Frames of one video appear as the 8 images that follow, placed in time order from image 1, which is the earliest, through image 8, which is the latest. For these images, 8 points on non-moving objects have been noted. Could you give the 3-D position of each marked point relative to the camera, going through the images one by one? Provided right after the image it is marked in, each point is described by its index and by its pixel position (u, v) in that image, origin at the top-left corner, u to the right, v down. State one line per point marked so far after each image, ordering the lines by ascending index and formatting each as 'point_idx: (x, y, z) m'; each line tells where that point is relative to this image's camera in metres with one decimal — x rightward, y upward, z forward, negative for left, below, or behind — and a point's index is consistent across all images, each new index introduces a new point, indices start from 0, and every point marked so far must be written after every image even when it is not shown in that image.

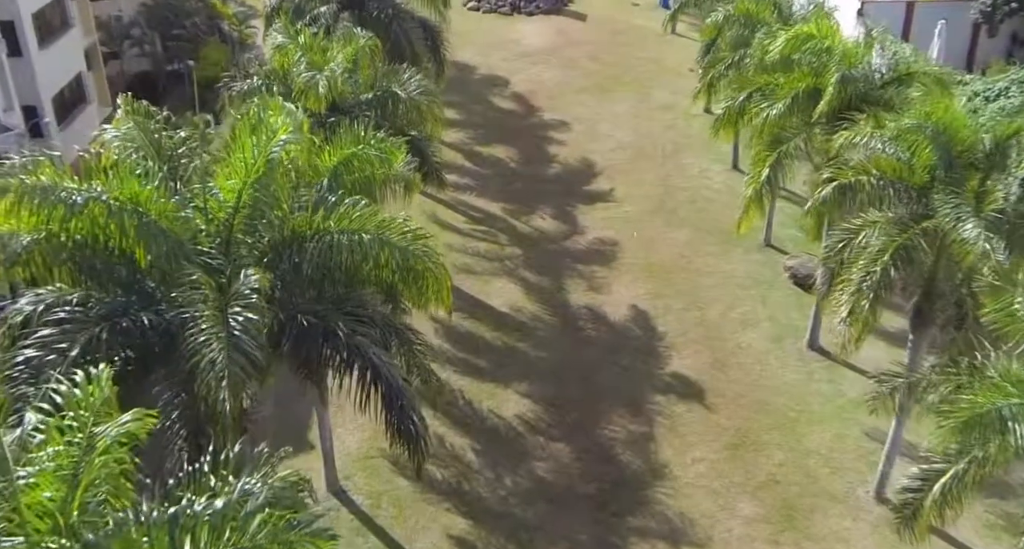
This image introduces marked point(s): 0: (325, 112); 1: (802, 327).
0: (-3.1, +2.6, +16.0) m
1: (+5.8, -1.1, +19.6) m
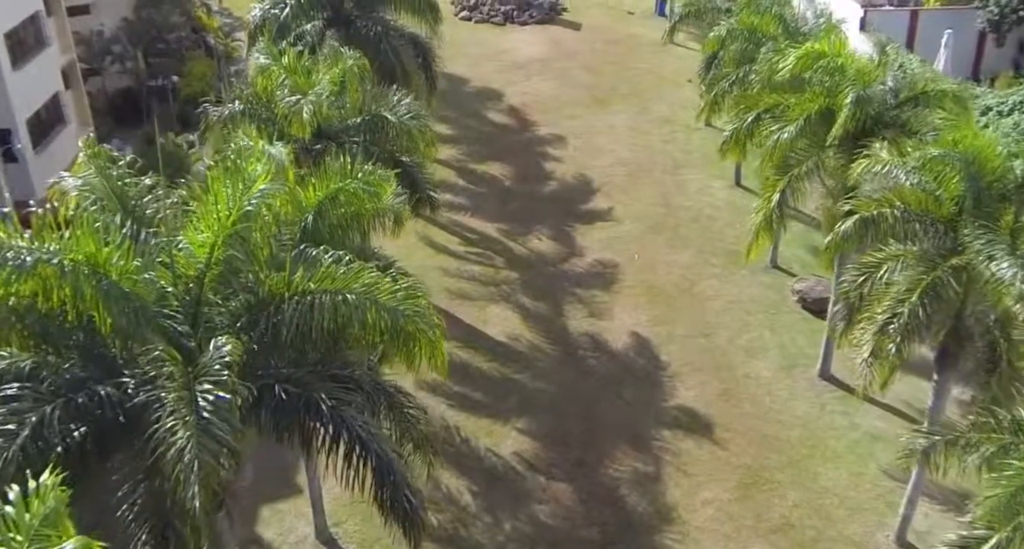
0: (-3.1, +2.1, +15.1) m
1: (+5.8, -1.5, +18.7) m
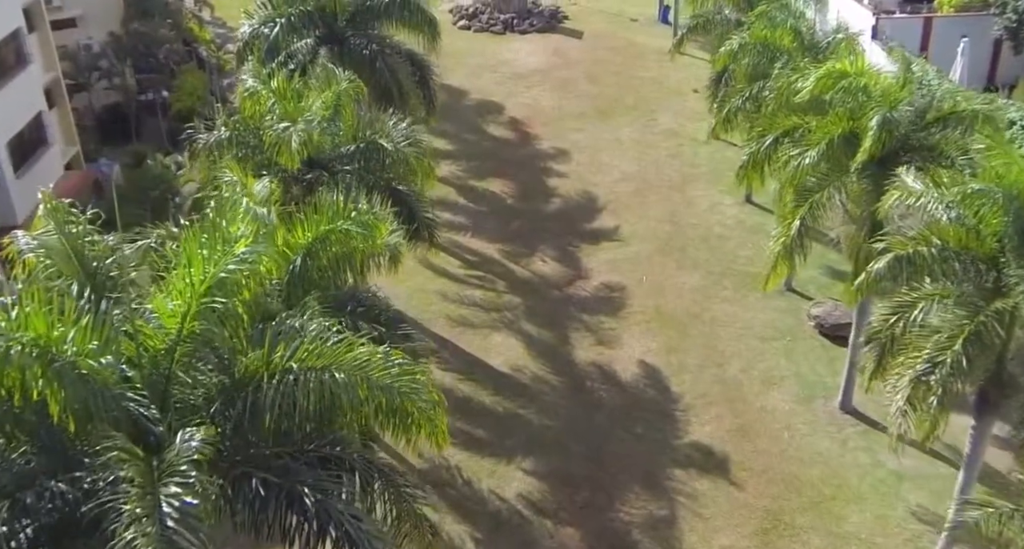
0: (-3.1, +1.5, +14.2) m
1: (+5.8, -2.0, +17.8) m
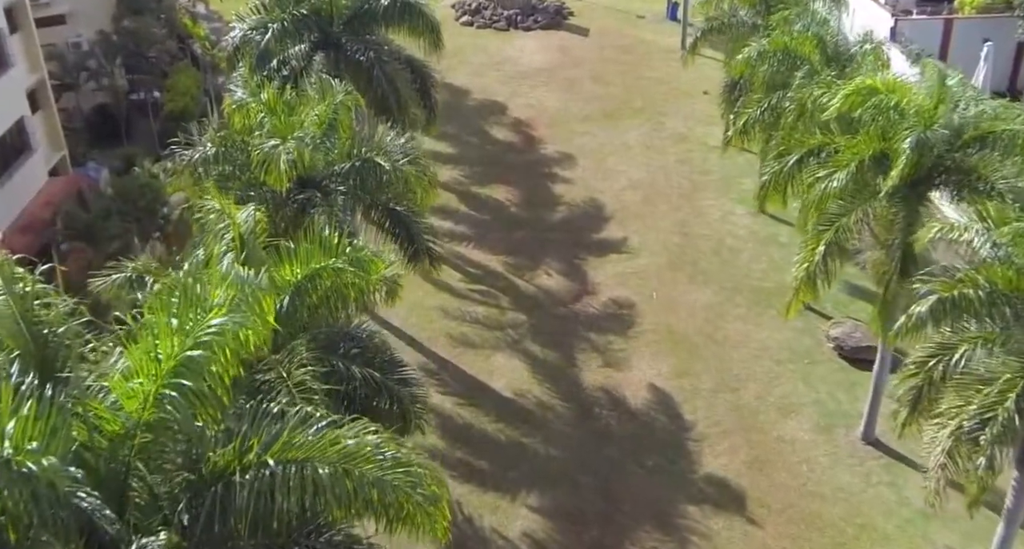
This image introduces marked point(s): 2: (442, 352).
0: (-3.0, +1.1, +13.3) m
1: (+5.9, -2.4, +16.9) m
2: (-1.3, -1.5, +18.6) m
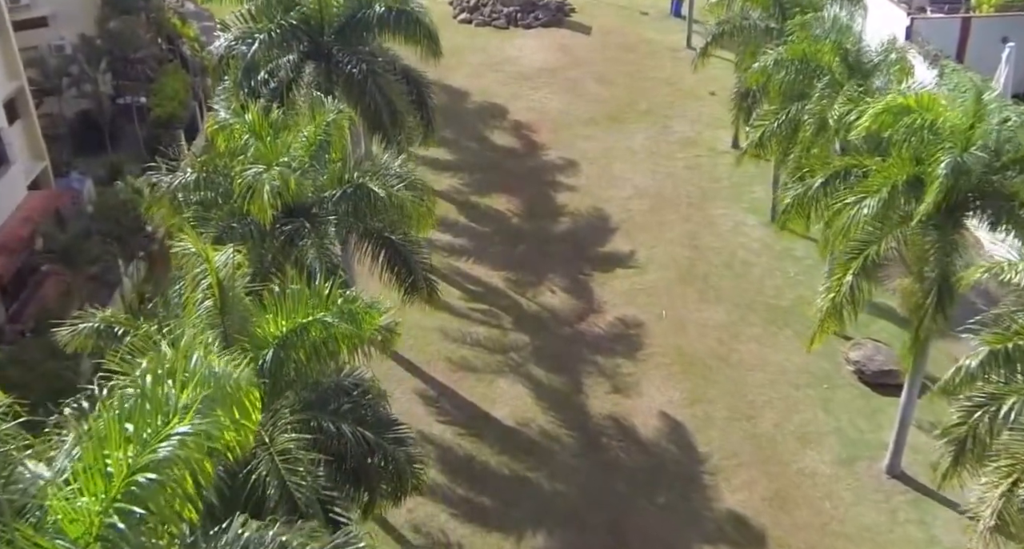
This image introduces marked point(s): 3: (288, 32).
0: (-2.9, +0.7, +12.3) m
1: (+6.0, -2.8, +16.0) m
2: (-1.3, -1.9, +17.7) m
3: (-3.6, +3.9, +15.8) m
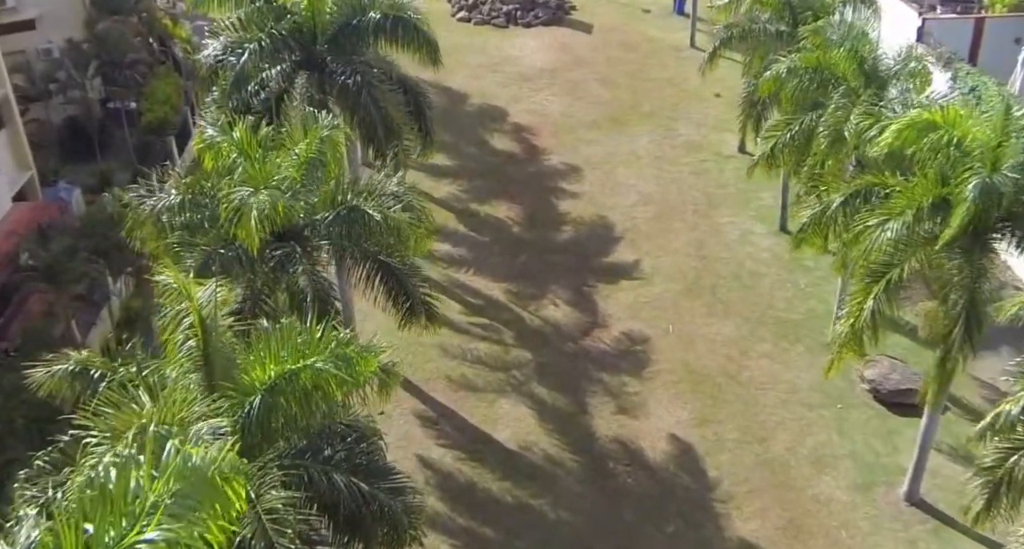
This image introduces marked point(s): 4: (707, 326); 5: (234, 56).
0: (-2.9, +0.4, +11.7) m
1: (+6.0, -3.1, +15.4) m
2: (-1.2, -2.2, +17.1) m
3: (-3.6, +3.6, +15.1) m
4: (+3.8, -1.0, +18.8) m
5: (-4.3, +3.4, +14.9) m
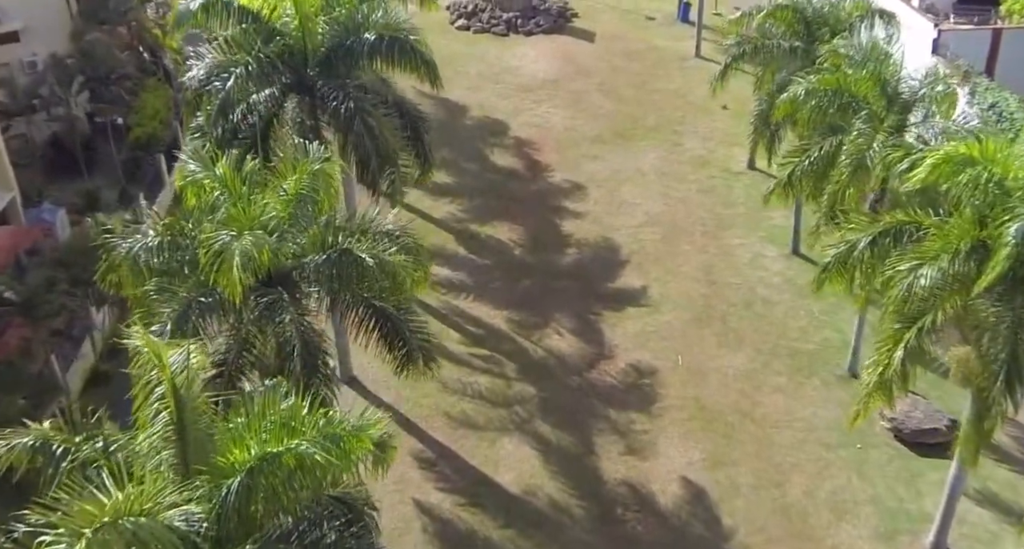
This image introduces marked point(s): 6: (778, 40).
0: (-2.9, -0.2, +10.8) m
1: (+6.1, -3.6, +14.6) m
2: (-1.2, -2.7, +16.2) m
3: (-3.6, +3.1, +14.2) m
4: (+3.8, -1.5, +17.9) m
5: (-4.2, +2.8, +14.1) m
6: (+5.0, +4.4, +18.4) m
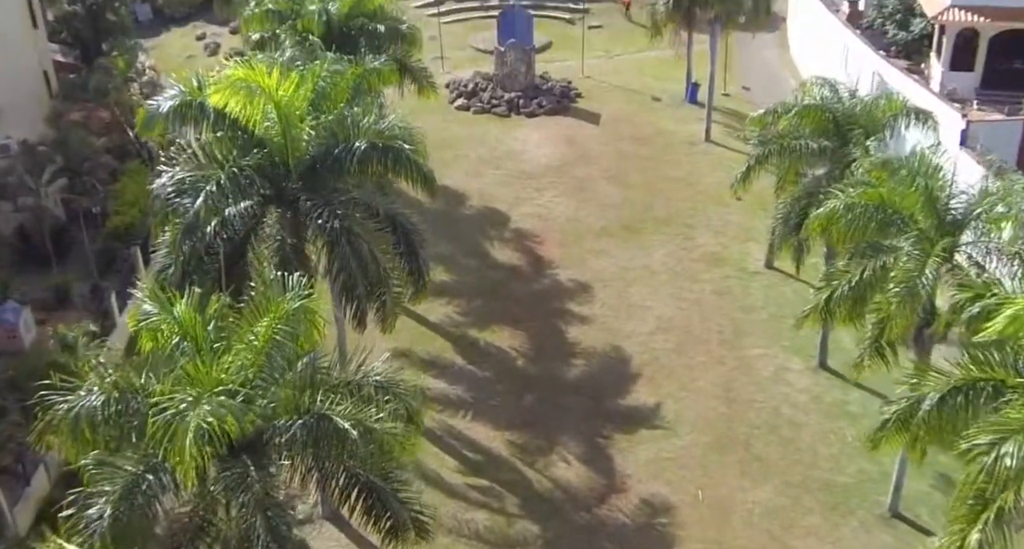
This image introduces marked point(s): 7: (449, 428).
0: (-2.8, -1.8, +9.1) m
1: (+6.1, -5.5, +12.7) m
2: (-1.2, -4.6, +14.4) m
3: (-3.5, +1.3, +12.7) m
4: (+3.8, -3.6, +16.1) m
5: (-4.1, +1.0, +12.5) m
6: (+5.1, +2.3, +16.9) m
7: (-1.1, -2.8, +17.6) m
